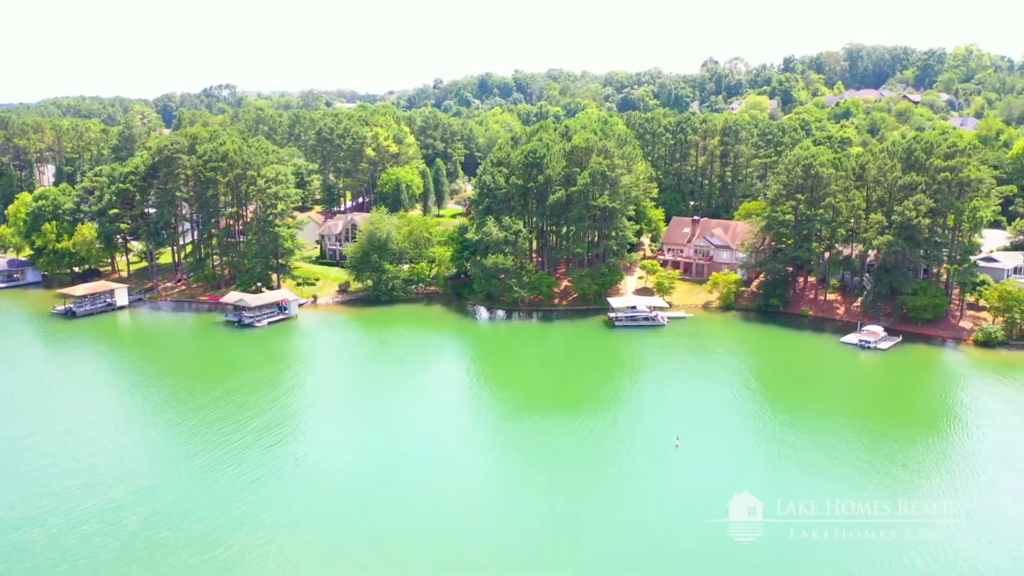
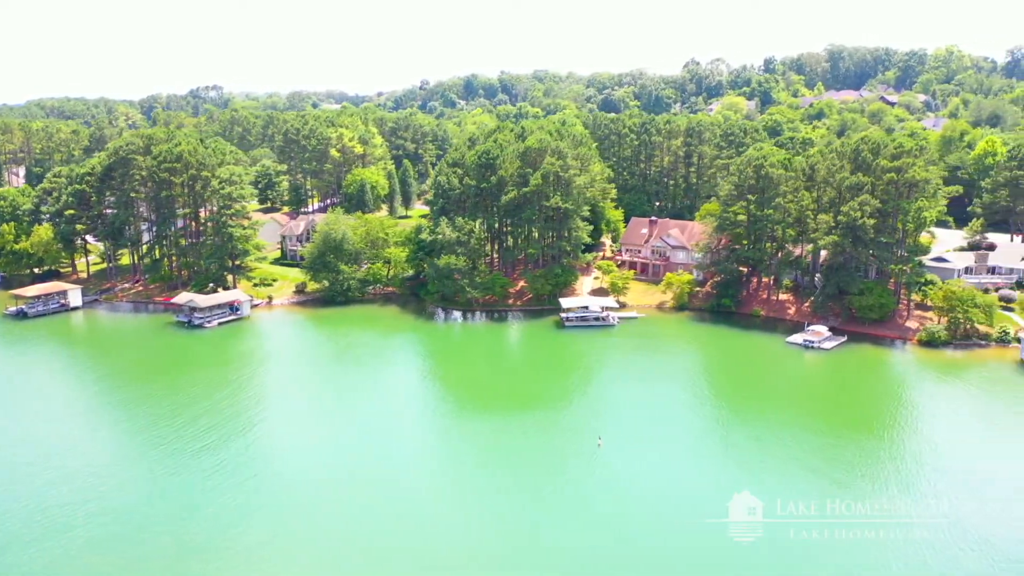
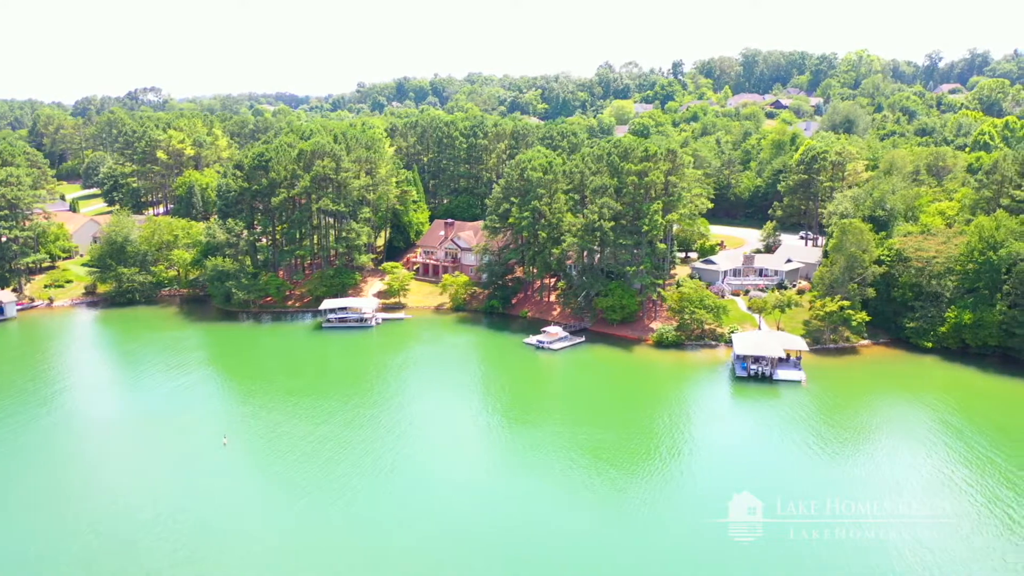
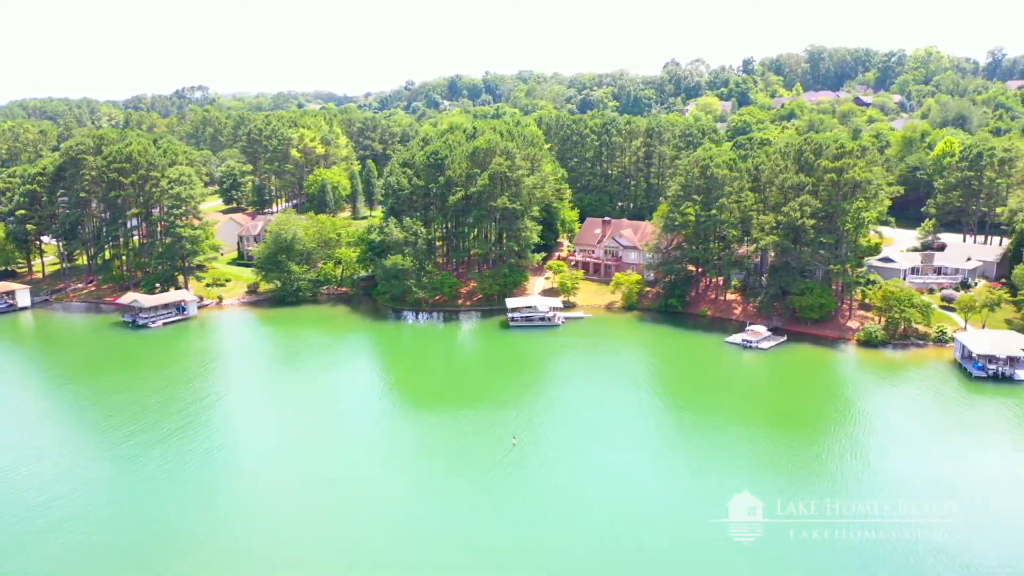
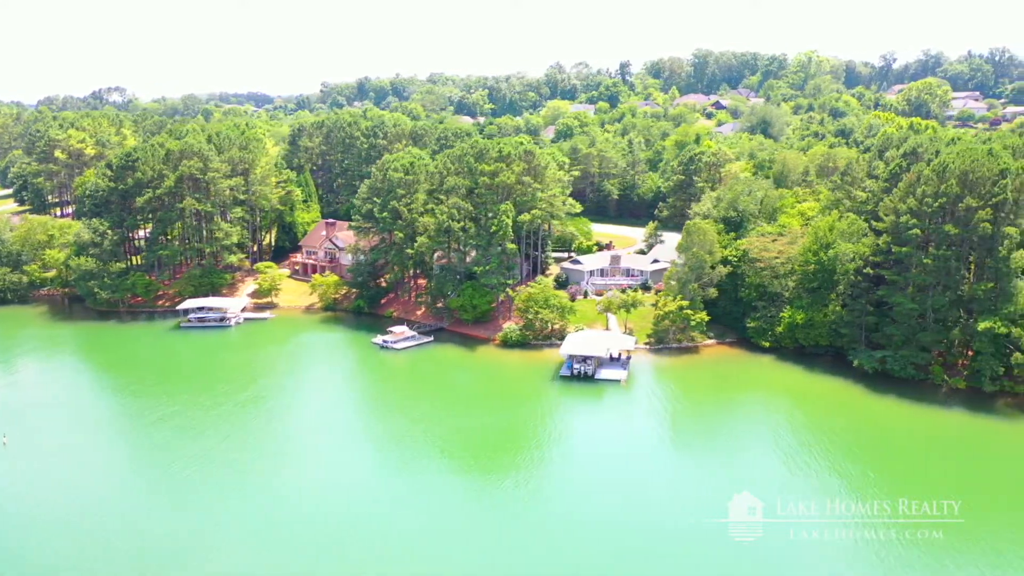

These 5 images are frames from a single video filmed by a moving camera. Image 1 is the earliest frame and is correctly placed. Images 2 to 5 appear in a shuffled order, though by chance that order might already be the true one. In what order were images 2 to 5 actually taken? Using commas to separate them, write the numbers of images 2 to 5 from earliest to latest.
2, 4, 3, 5
